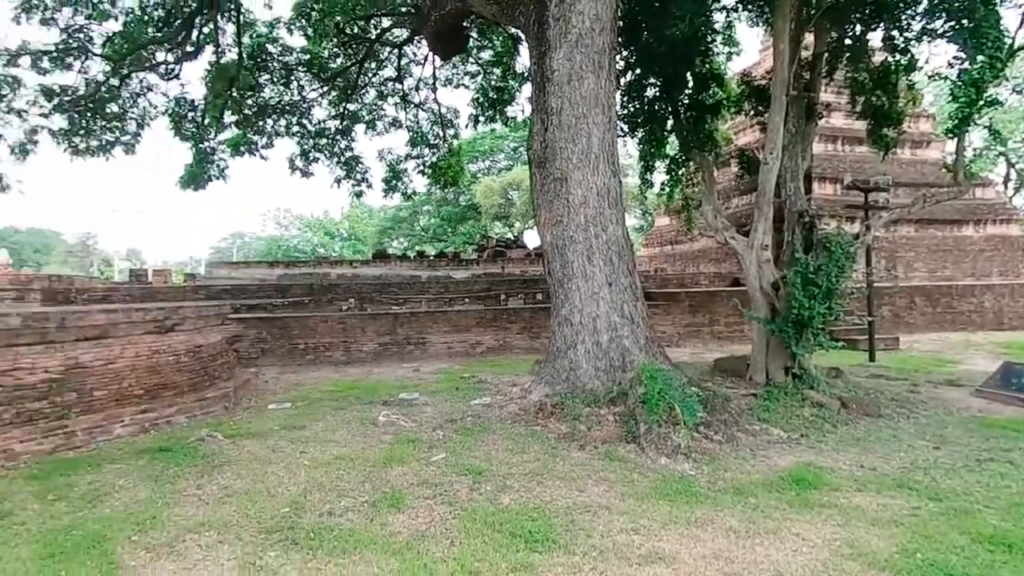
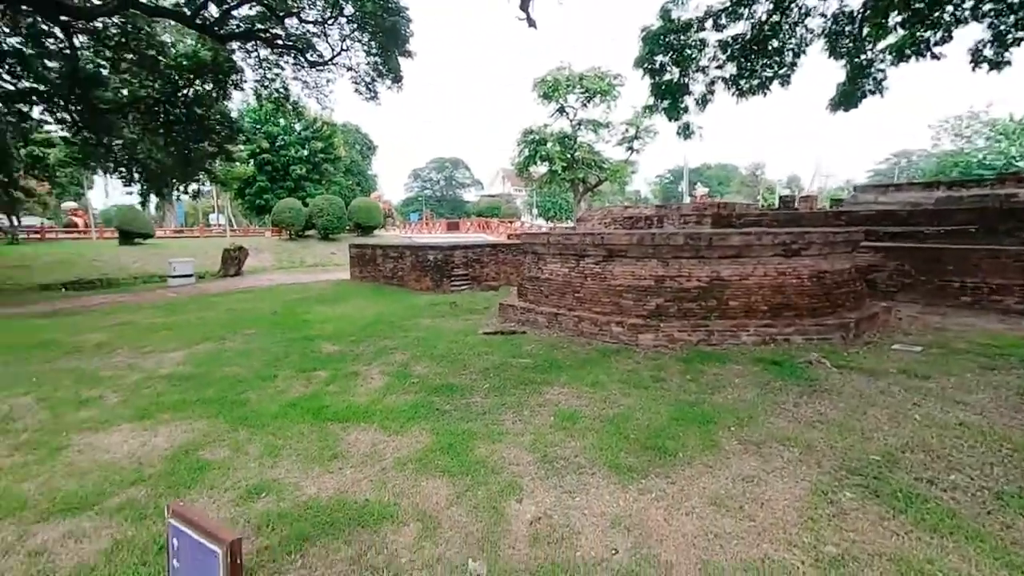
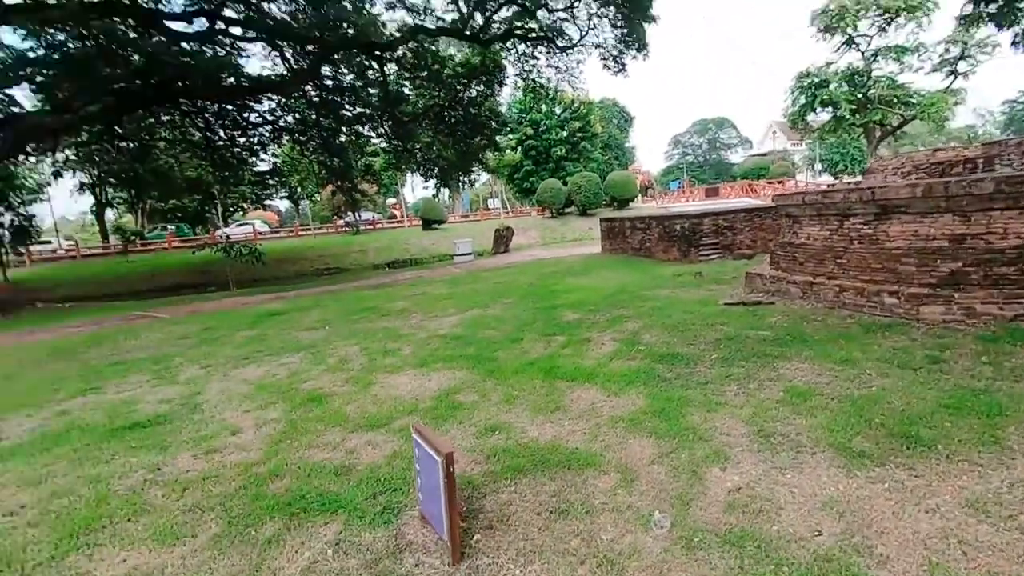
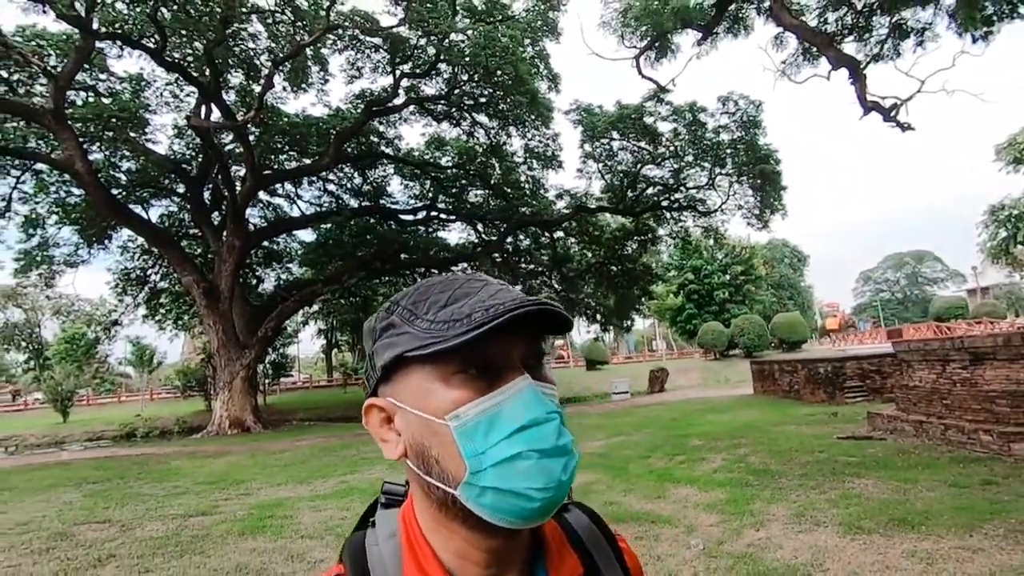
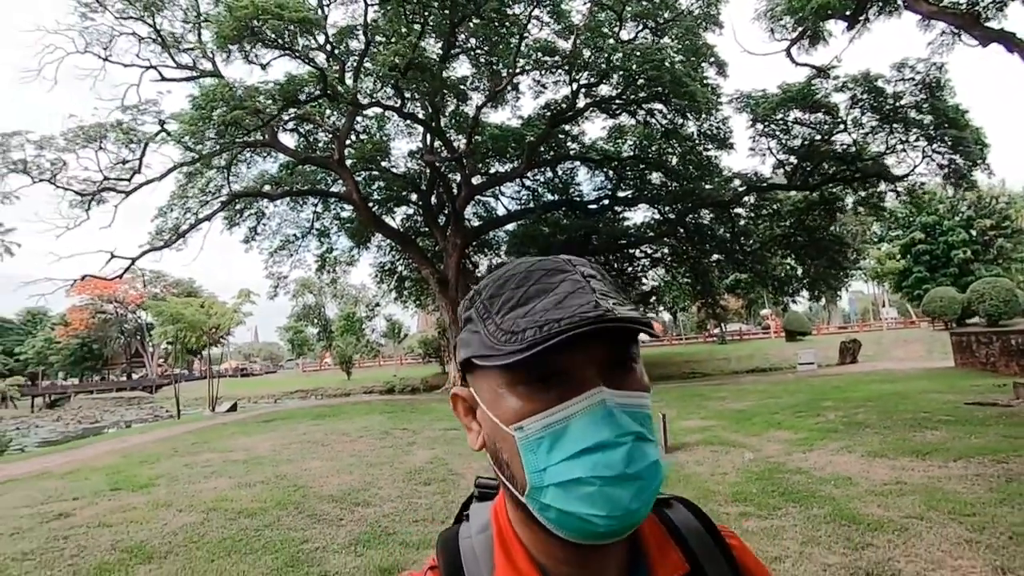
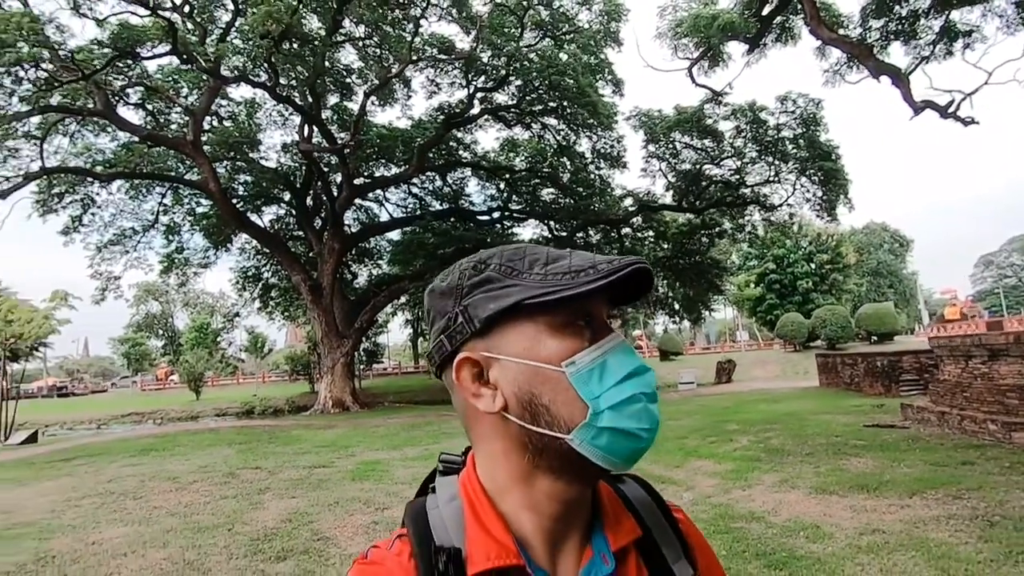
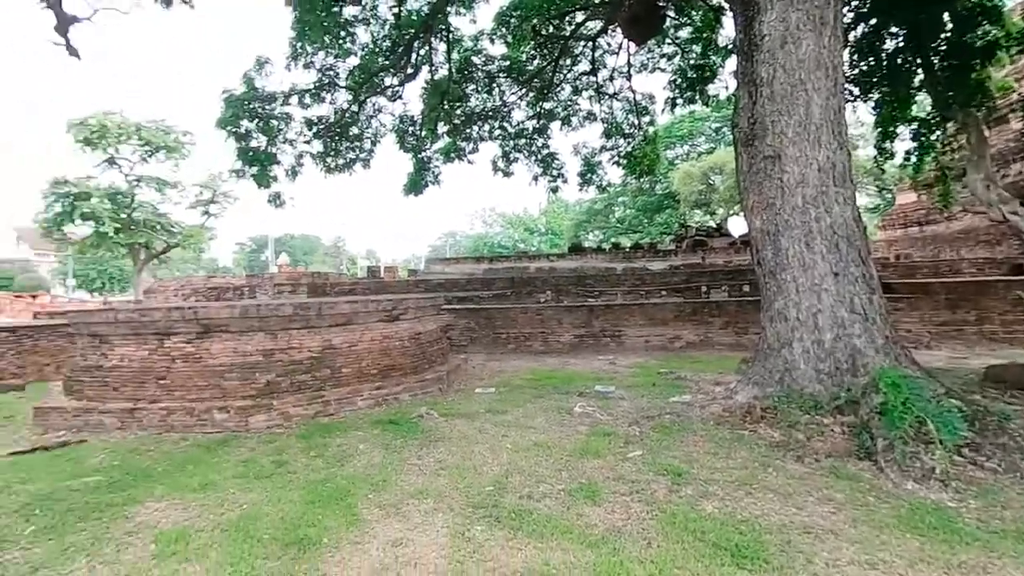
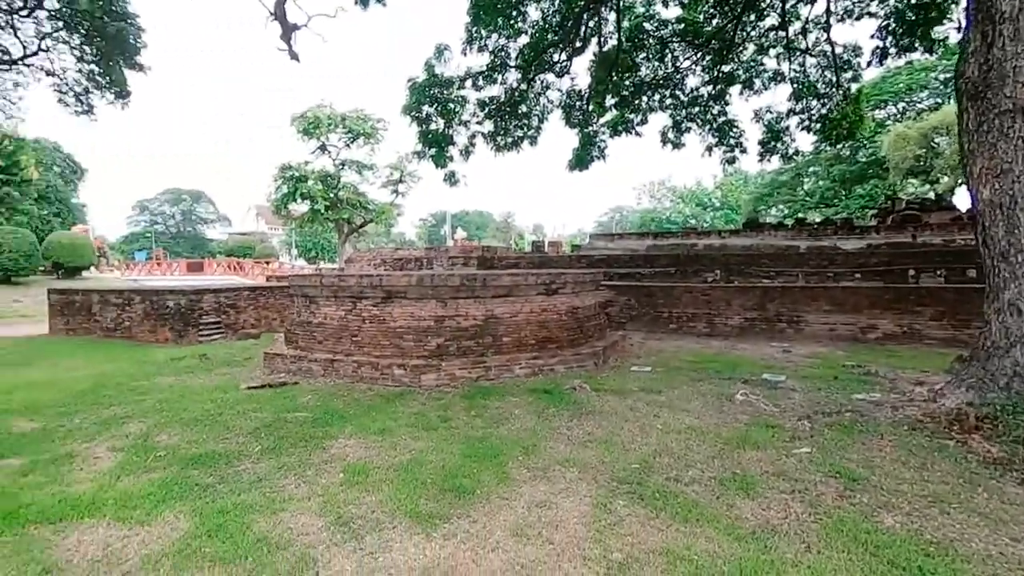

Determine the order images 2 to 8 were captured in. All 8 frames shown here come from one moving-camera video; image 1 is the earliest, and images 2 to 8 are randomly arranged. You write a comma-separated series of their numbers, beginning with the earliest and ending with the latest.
7, 8, 2, 3, 4, 6, 5
